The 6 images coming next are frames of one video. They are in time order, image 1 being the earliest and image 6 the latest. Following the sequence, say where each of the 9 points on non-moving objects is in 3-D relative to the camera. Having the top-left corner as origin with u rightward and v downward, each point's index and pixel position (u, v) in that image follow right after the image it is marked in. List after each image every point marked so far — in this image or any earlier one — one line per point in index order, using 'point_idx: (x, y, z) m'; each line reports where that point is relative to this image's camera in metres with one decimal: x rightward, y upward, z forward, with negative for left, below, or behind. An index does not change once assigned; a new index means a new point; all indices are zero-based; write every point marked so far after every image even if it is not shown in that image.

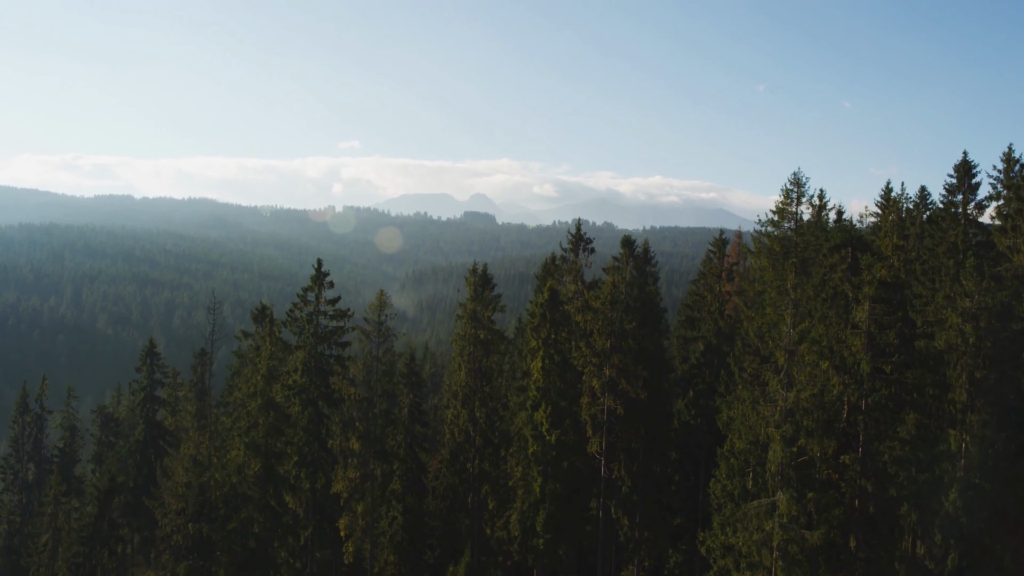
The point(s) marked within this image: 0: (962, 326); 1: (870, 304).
0: (+14.2, -1.2, +19.2) m
1: (+11.8, -0.6, +20.0) m
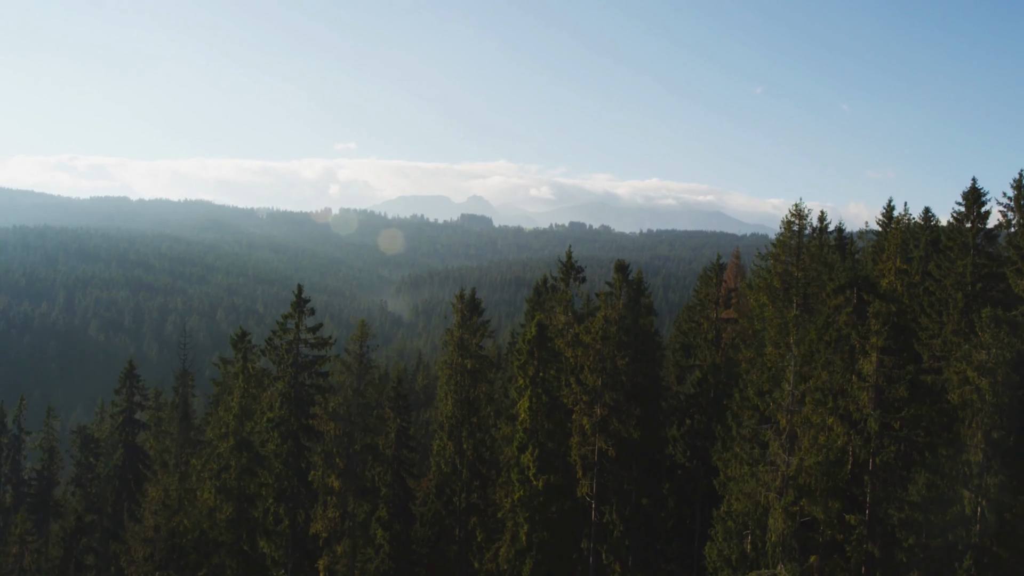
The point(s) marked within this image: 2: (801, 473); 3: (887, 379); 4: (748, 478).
0: (+13.6, -2.7, +17.8) m
1: (+11.2, -2.1, +18.6) m
2: (+8.7, -5.7, +18.2) m
3: (+11.5, -2.8, +18.6) m
4: (+7.6, -6.1, +19.5) m
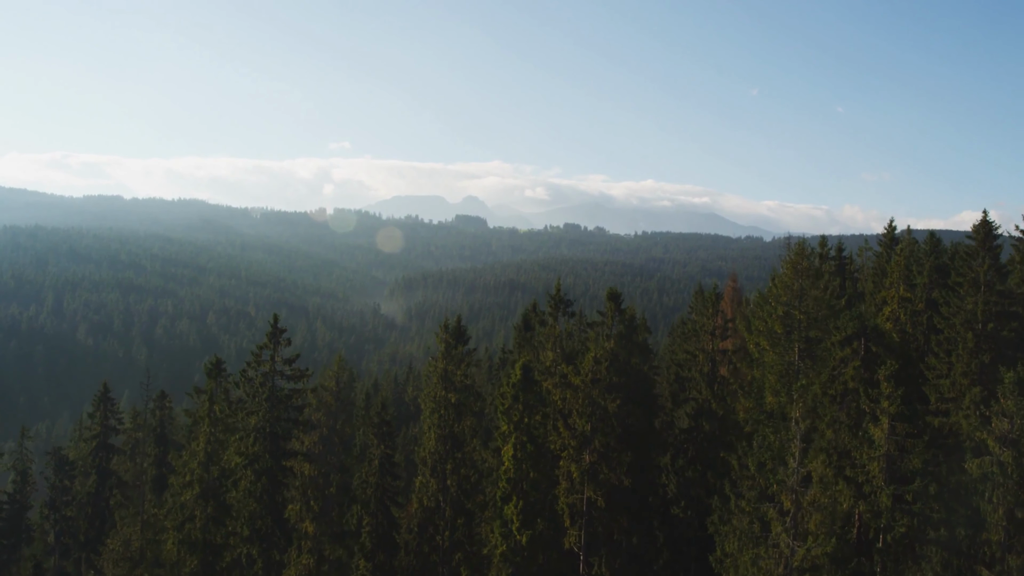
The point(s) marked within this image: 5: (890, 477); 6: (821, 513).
0: (+13.0, -4.4, +16.2) m
1: (+10.5, -3.8, +17.0) m
2: (+8.0, -7.3, +16.6) m
3: (+10.9, -4.5, +17.1) m
4: (+6.9, -7.8, +17.9) m
5: (+10.6, -5.3, +17.1) m
6: (+8.5, -6.0, +16.8) m
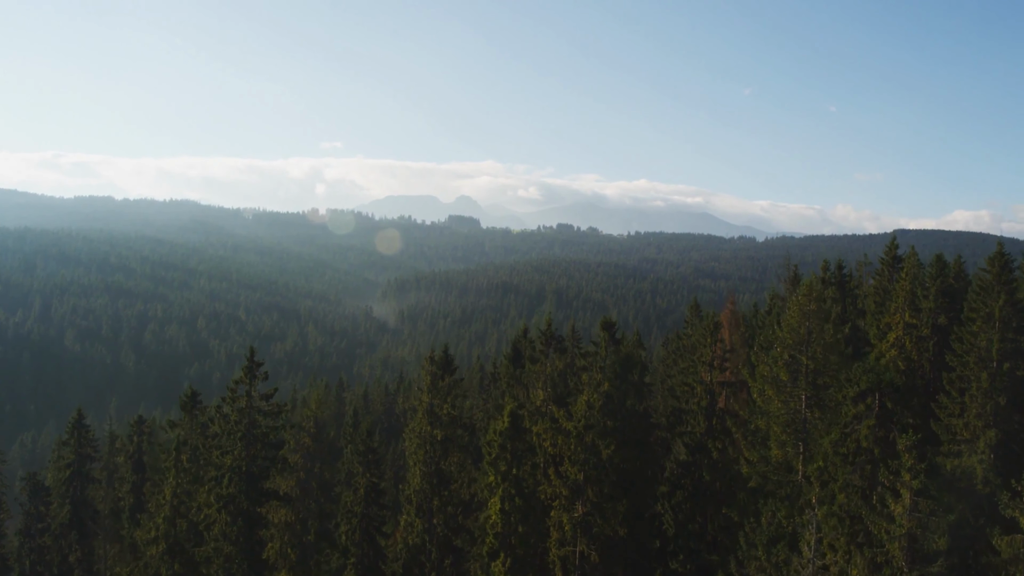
0: (+12.6, -5.9, +14.7) m
1: (+10.1, -5.3, +15.4) m
2: (+7.6, -8.9, +15.1) m
3: (+10.5, -6.0, +15.5) m
4: (+6.5, -9.3, +16.4) m
5: (+10.2, -6.9, +15.5) m
6: (+8.1, -7.6, +15.3) m
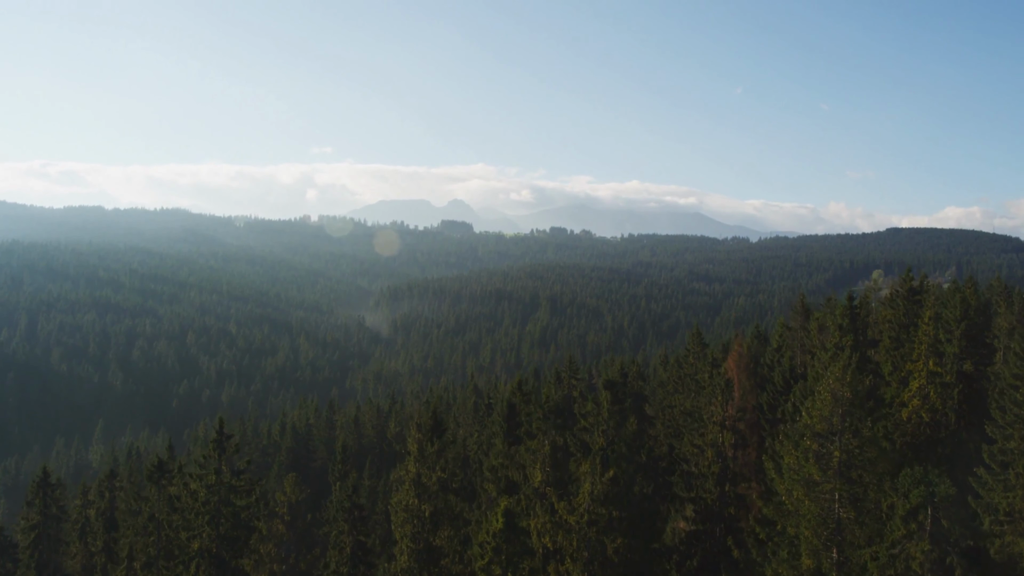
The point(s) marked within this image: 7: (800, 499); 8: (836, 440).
0: (+12.5, -8.5, +12.1) m
1: (+10.0, -7.9, +12.8) m
2: (+7.6, -11.5, +12.4) m
3: (+10.4, -8.6, +12.9) m
4: (+6.5, -12.0, +13.7) m
5: (+10.1, -9.5, +12.9) m
6: (+8.0, -10.2, +12.6) m
7: (+9.3, -6.5, +20.0) m
8: (+10.2, -4.9, +19.2) m
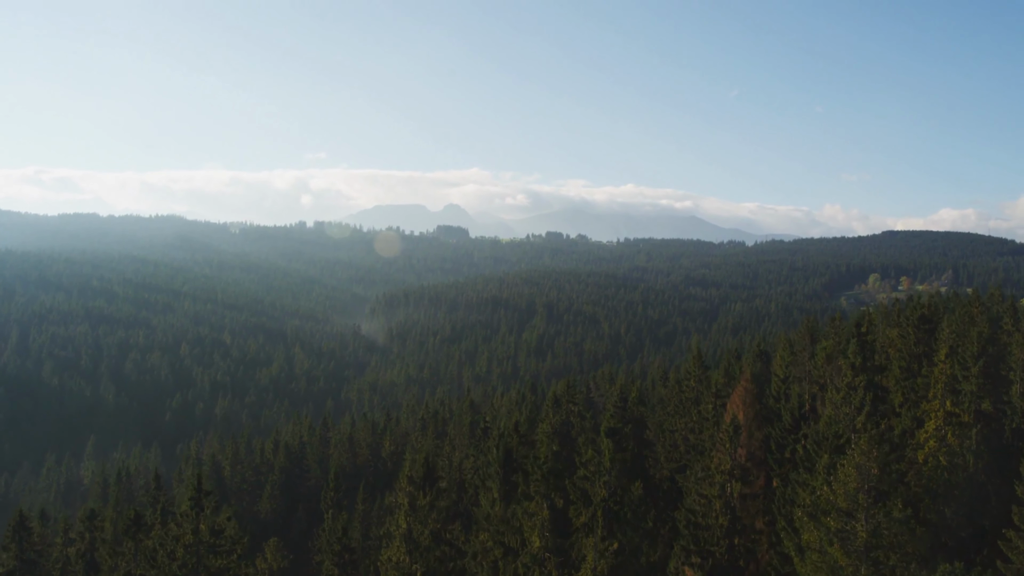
0: (+12.5, -10.3, +10.5) m
1: (+10.0, -9.7, +11.2) m
2: (+7.6, -13.4, +10.8) m
3: (+10.3, -10.5, +11.3) m
4: (+6.5, -13.9, +12.0) m
5: (+10.1, -11.3, +11.3) m
6: (+8.0, -12.0, +11.0) m
7: (+9.2, -8.4, +18.4) m
8: (+10.1, -6.8, +17.6) m
